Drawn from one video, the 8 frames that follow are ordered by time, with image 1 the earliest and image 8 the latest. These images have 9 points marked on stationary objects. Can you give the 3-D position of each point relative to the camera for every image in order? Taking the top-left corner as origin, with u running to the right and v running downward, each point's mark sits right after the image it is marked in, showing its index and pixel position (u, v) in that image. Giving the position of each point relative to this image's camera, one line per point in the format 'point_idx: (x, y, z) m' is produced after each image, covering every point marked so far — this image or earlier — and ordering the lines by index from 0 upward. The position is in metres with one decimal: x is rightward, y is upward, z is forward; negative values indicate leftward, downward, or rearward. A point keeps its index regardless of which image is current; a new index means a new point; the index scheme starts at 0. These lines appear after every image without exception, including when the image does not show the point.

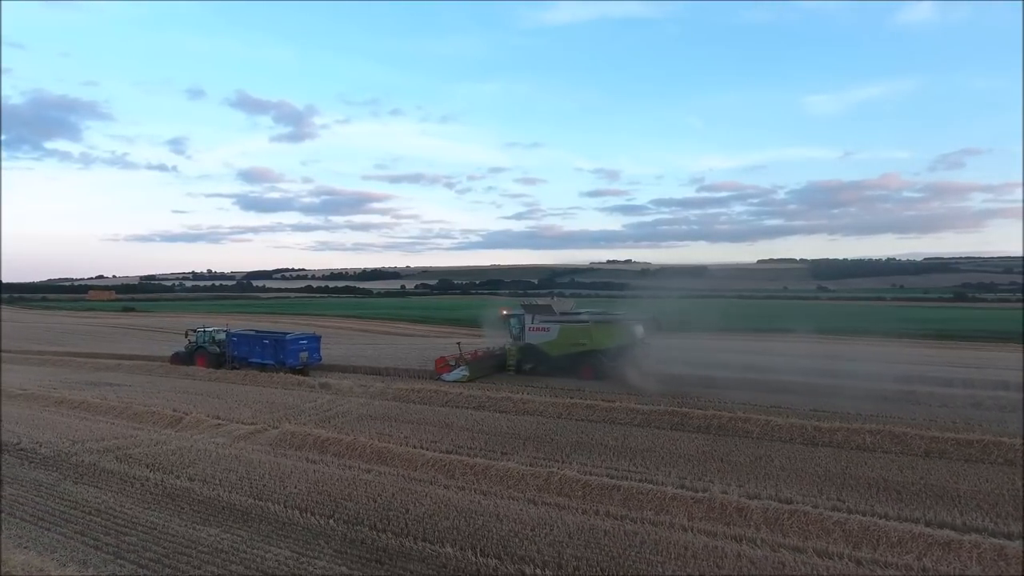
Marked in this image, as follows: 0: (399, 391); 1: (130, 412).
0: (-1.8, -2.0, +12.6) m
1: (-5.8, -1.9, +10.1) m
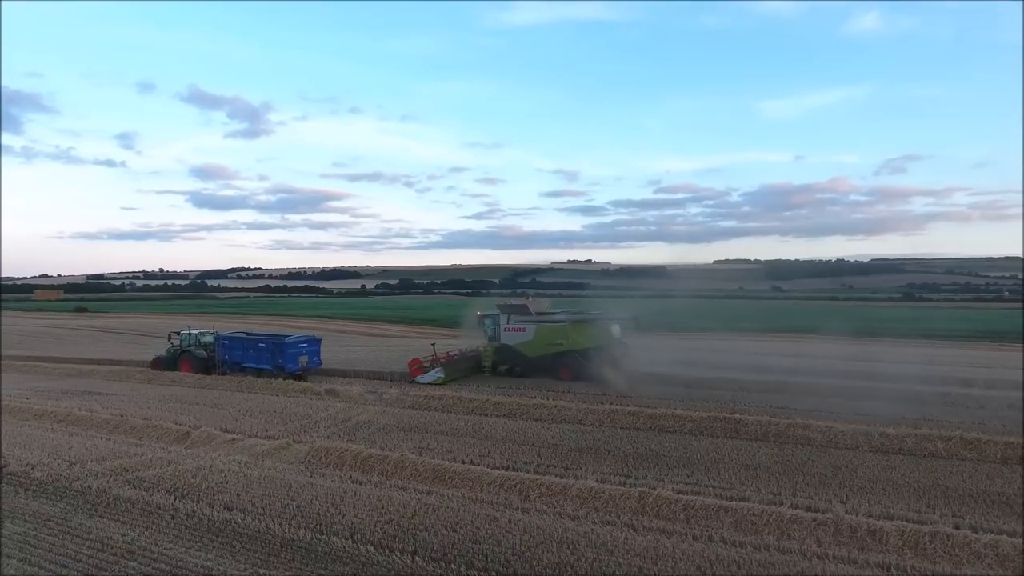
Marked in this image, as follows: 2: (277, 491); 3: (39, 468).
0: (-1.5, -2.0, +11.9) m
1: (-5.3, -1.9, +9.2) m
2: (-2.2, -2.1, +6.6) m
3: (-5.1, -2.0, +7.2) m
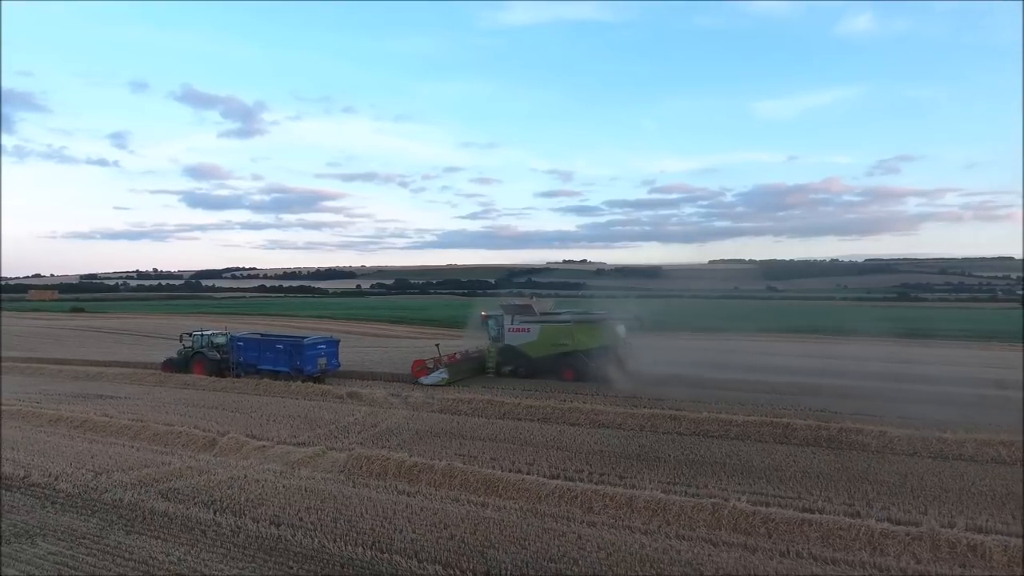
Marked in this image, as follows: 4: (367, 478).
0: (-1.1, -2.0, +11.6) m
1: (-4.9, -1.9, +8.9) m
2: (-1.7, -2.1, +6.4) m
3: (-4.7, -2.0, +7.0) m
4: (-1.5, -2.0, +7.2) m
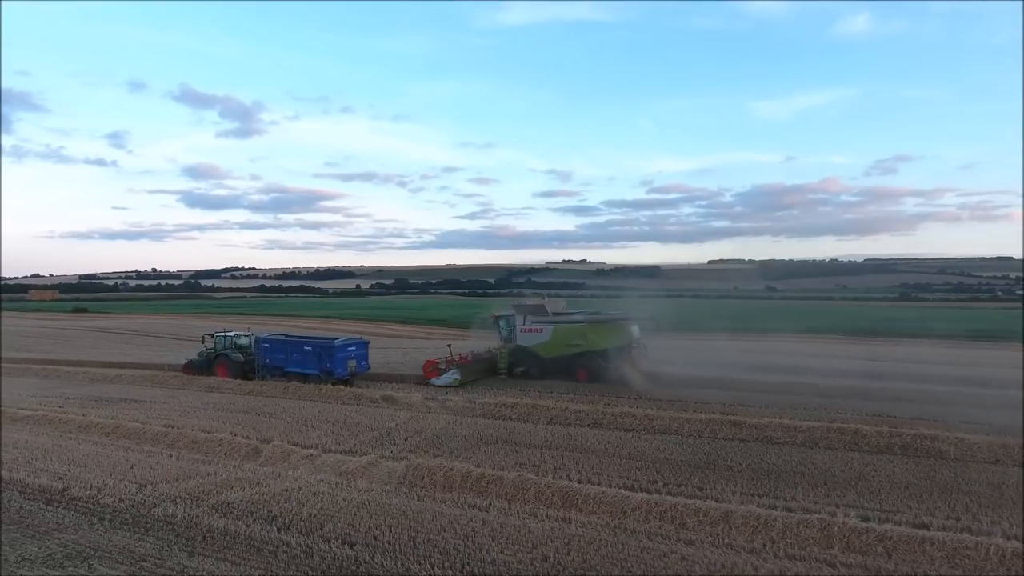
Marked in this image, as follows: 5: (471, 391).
0: (-0.4, -2.0, +11.2) m
1: (-4.2, -1.9, +8.5) m
2: (-1.0, -2.1, +5.9) m
3: (-4.0, -2.0, +6.5) m
4: (-0.8, -2.0, +6.8) m
5: (-0.8, -2.0, +13.1) m
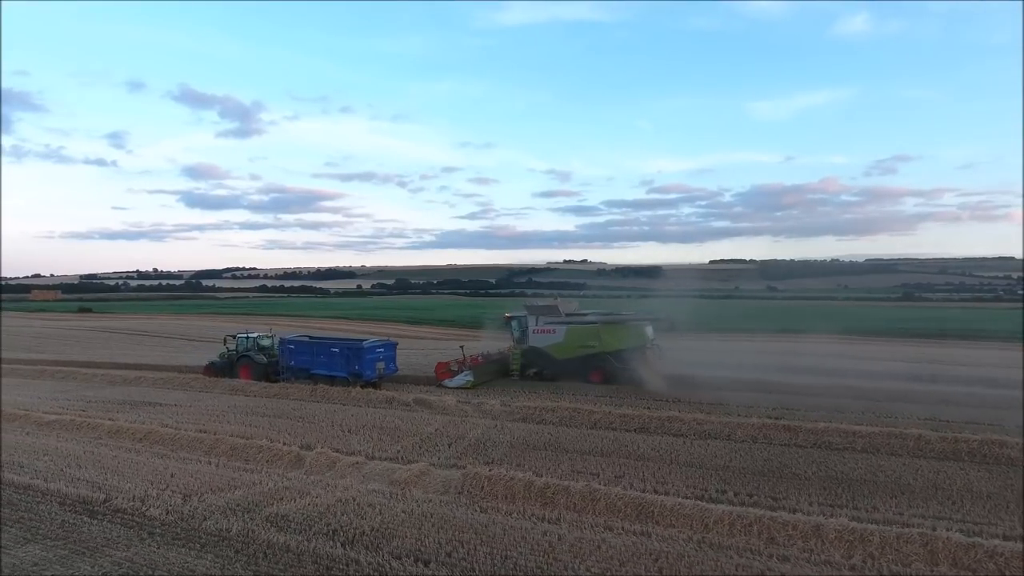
0: (+0.2, -2.0, +10.8) m
1: (-3.5, -1.9, +8.1) m
2: (-0.4, -2.1, +5.6) m
3: (-3.3, -2.0, +6.2) m
4: (-0.2, -2.0, +6.5) m
5: (-0.2, -2.0, +12.7) m
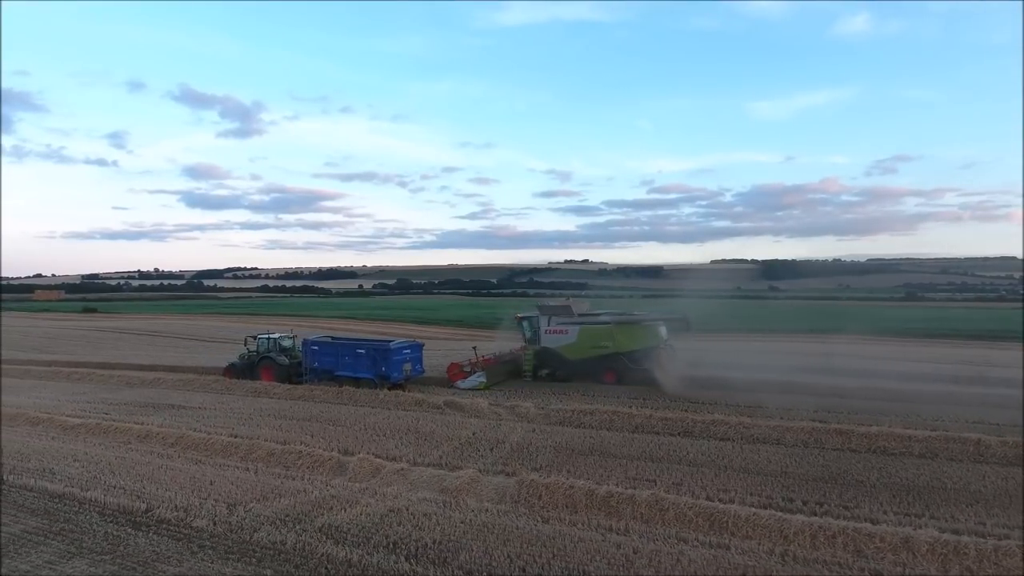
0: (+0.8, -2.0, +10.5) m
1: (-3.0, -1.9, +7.8) m
2: (+0.2, -2.1, +5.2) m
3: (-2.8, -1.9, +5.8) m
4: (+0.4, -2.0, +6.1) m
5: (+0.4, -2.0, +12.4) m
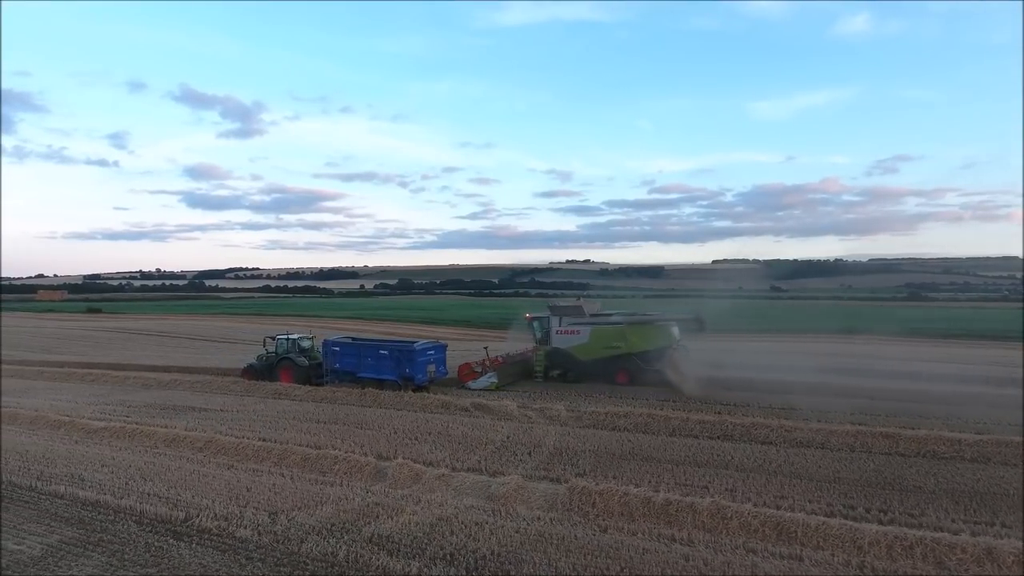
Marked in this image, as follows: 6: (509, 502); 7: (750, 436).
0: (+1.3, -2.0, +10.2) m
1: (-2.5, -1.9, +7.5) m
2: (+0.7, -2.0, +4.9) m
3: (-2.3, -1.9, +5.5) m
4: (+0.9, -2.0, +5.8) m
5: (+0.9, -2.0, +12.0) m
6: (0.0, -2.0, +6.2) m
7: (+3.3, -2.0, +9.3) m
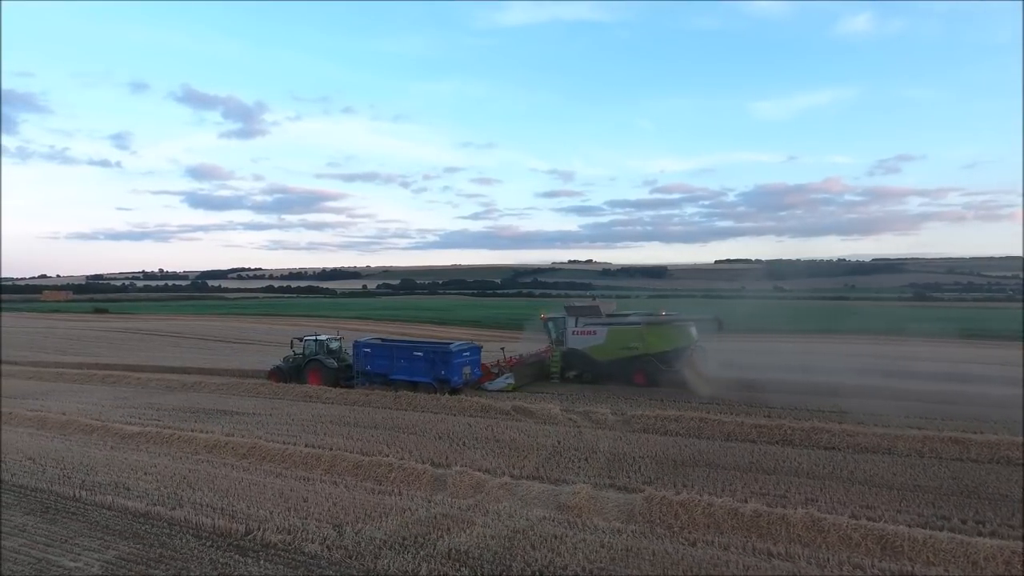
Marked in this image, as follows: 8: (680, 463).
0: (+2.0, -2.0, +9.8) m
1: (-1.8, -1.9, +7.1) m
2: (+1.3, -2.0, +4.5) m
3: (-1.6, -1.9, +5.1) m
4: (+1.5, -2.0, +5.4) m
5: (+1.6, -2.0, +11.6) m
6: (+0.6, -2.0, +5.8) m
7: (+4.0, -2.0, +8.9) m
8: (+1.9, -2.0, +7.7) m
